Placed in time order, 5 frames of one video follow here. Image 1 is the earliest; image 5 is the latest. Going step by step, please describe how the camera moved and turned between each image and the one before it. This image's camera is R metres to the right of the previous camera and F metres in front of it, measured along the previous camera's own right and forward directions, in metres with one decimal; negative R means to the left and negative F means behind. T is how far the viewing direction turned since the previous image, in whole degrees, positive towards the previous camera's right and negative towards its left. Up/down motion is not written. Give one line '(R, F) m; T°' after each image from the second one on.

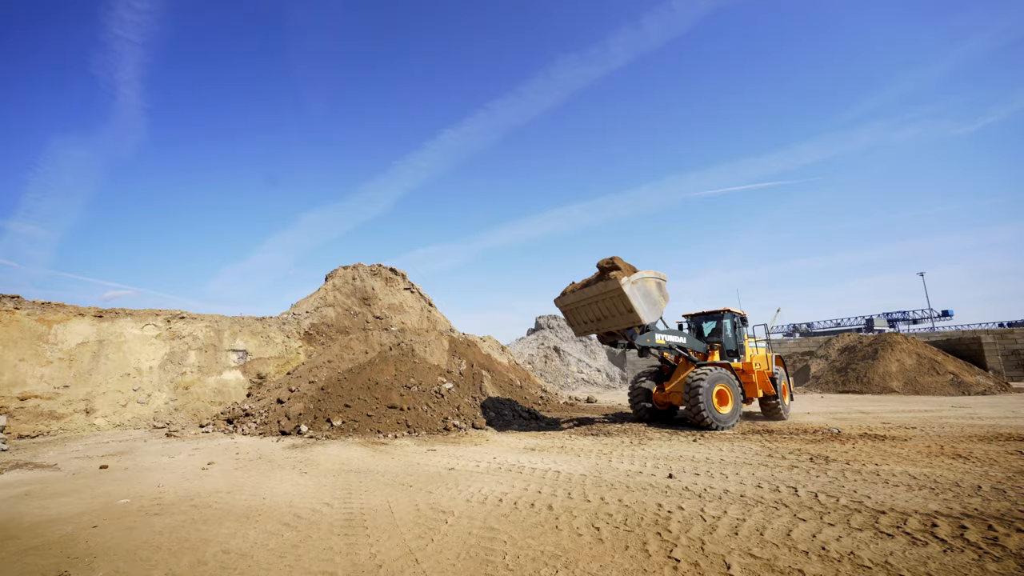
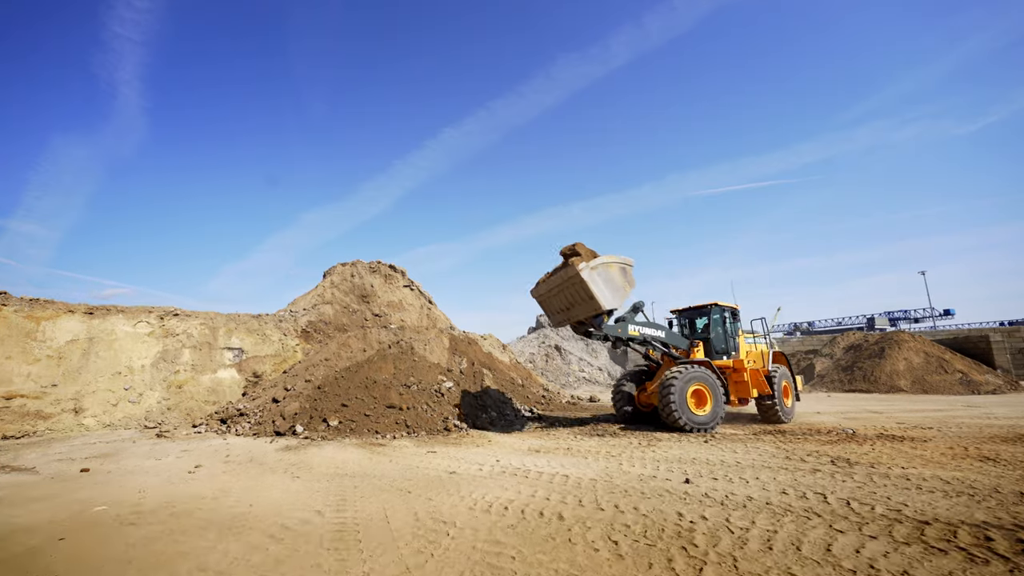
(-0.1, +0.4) m; 0°
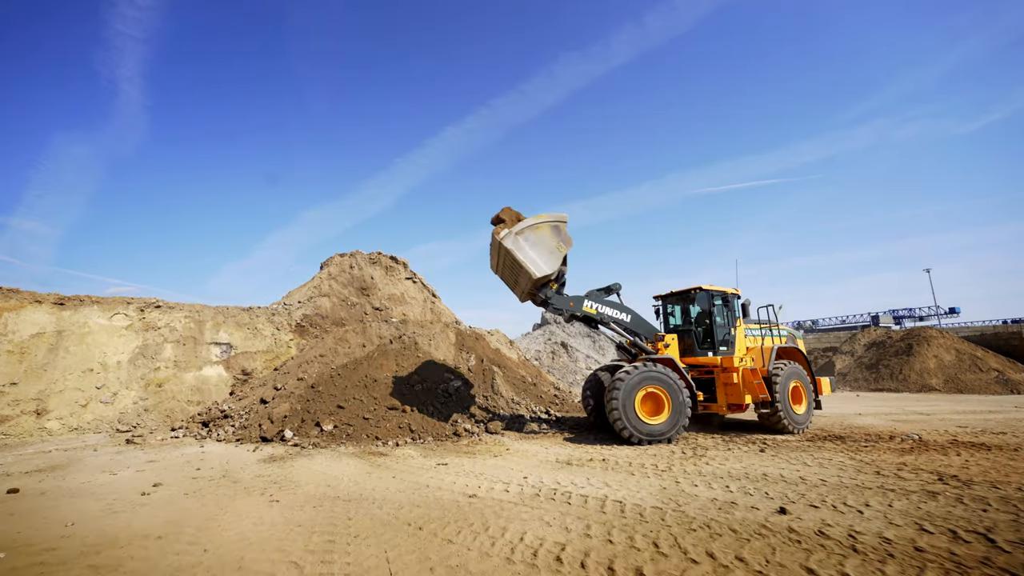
(-0.3, +1.2) m; 0°
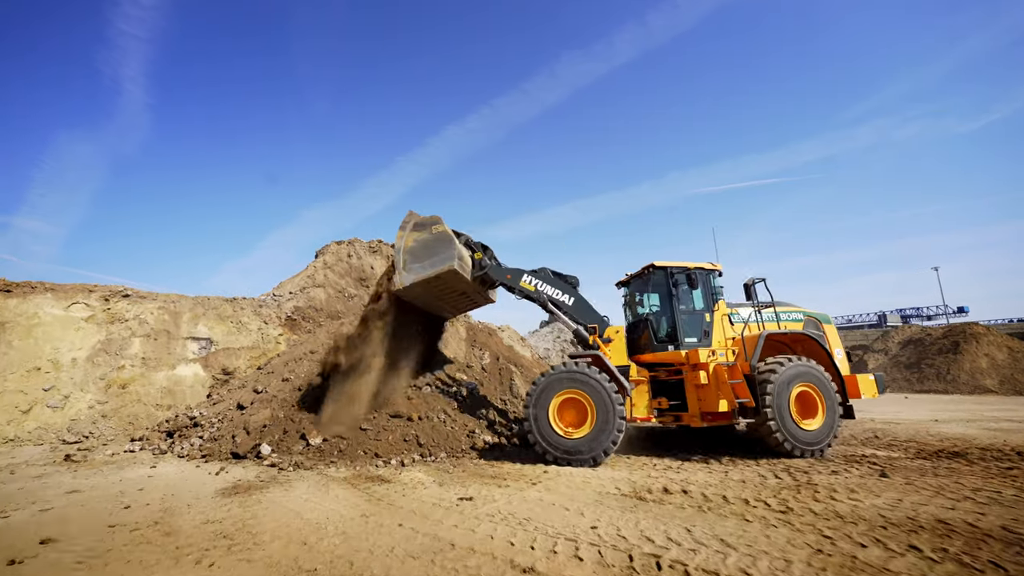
(-0.5, +1.7) m; 0°
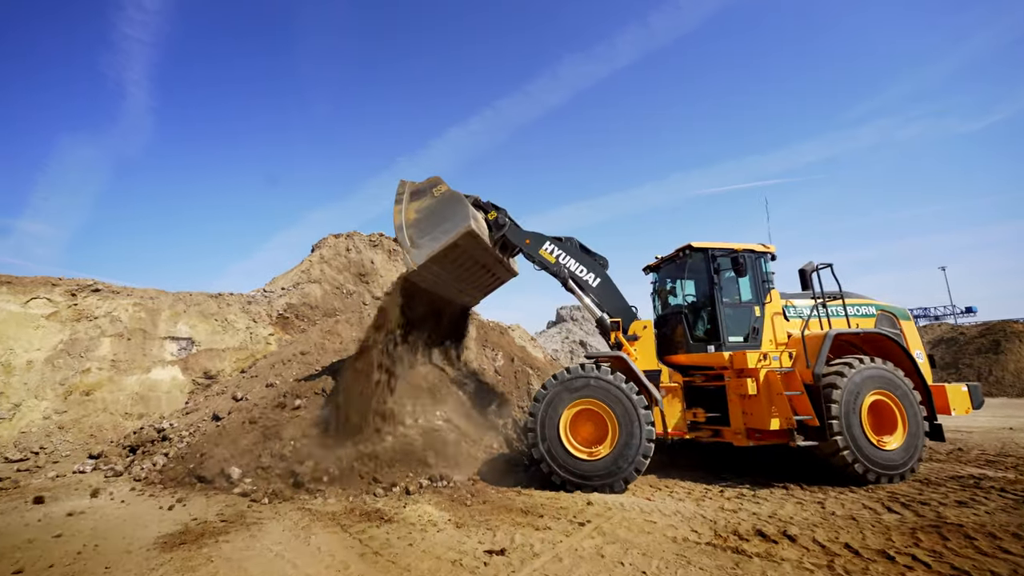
(-0.3, +1.3) m; 0°
